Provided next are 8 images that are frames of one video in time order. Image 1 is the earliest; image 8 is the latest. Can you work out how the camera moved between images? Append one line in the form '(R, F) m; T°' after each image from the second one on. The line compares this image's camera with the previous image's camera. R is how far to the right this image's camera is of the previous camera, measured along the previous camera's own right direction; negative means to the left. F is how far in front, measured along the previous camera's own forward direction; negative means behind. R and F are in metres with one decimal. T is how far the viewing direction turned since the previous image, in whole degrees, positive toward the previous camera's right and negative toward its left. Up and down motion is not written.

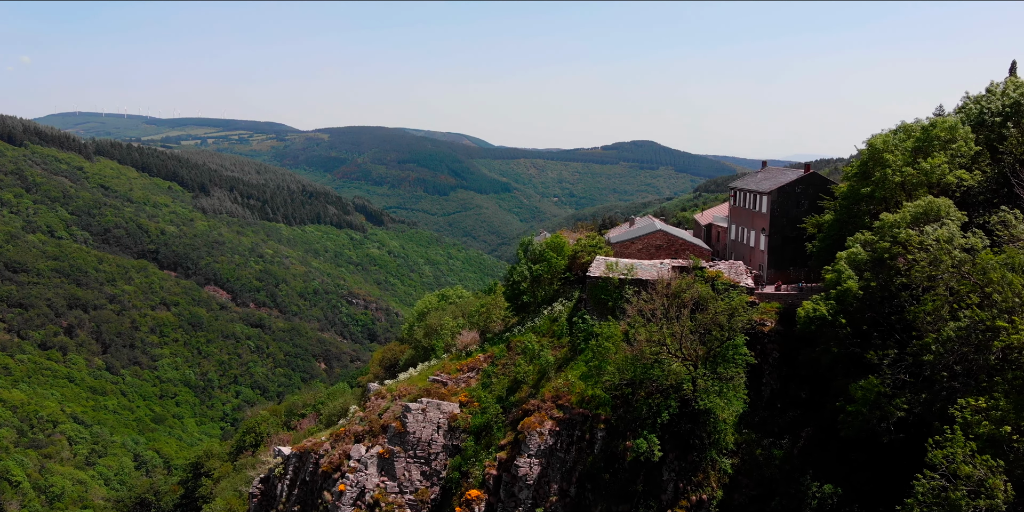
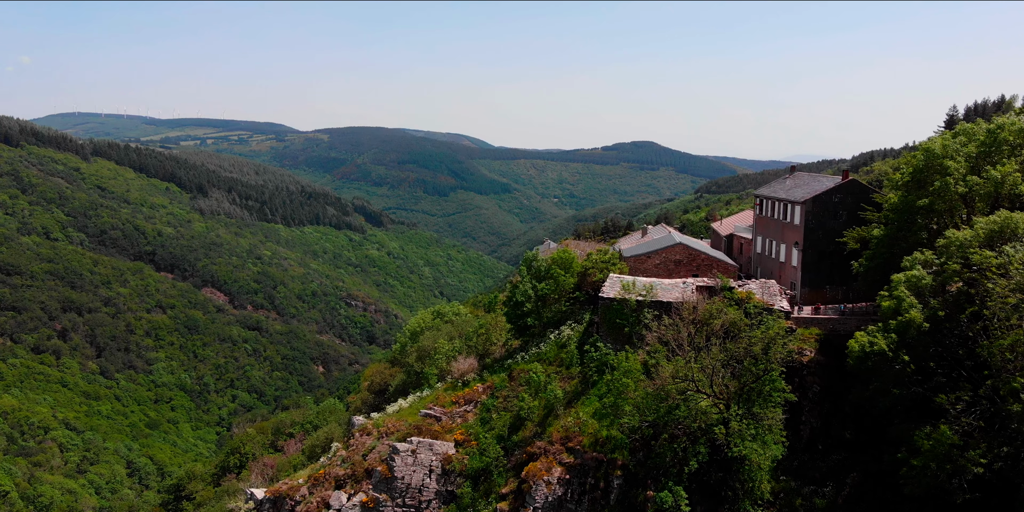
(0.0, +1.3) m; 0°
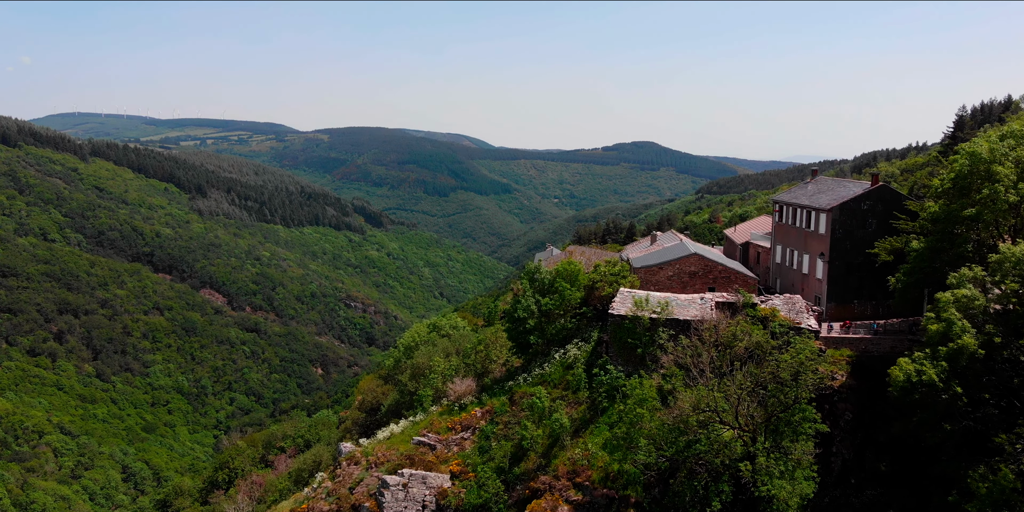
(0.0, +0.8) m; 0°
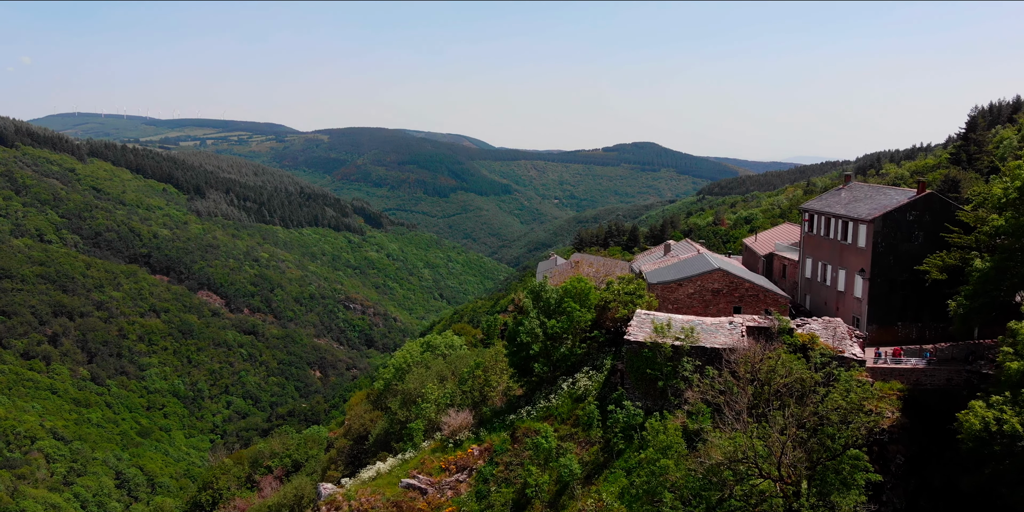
(0.0, +1.0) m; 0°
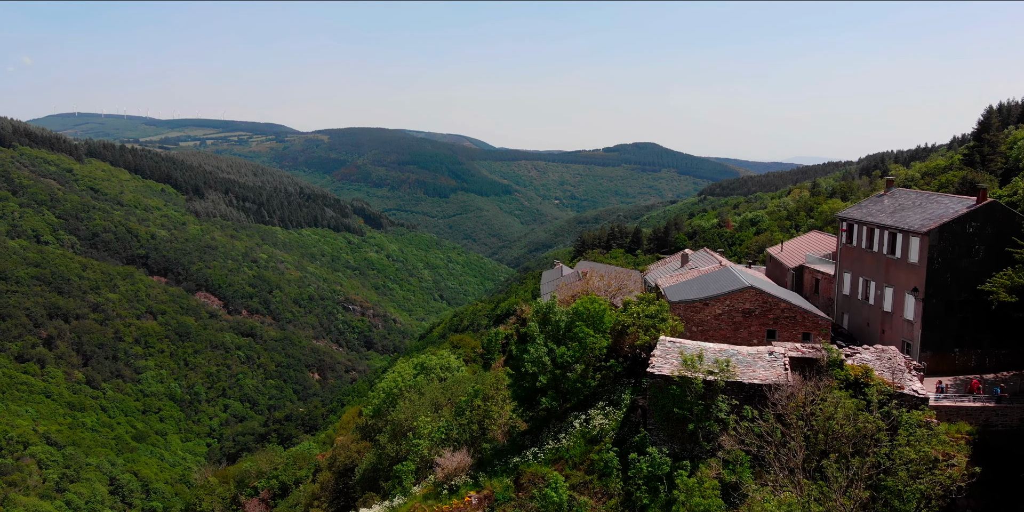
(0.0, +1.0) m; 0°
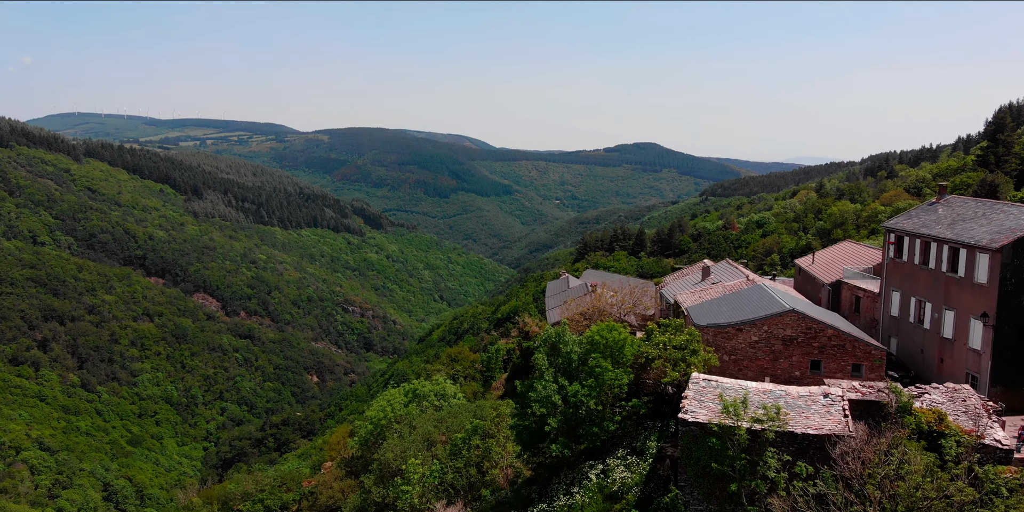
(0.0, +1.1) m; 0°
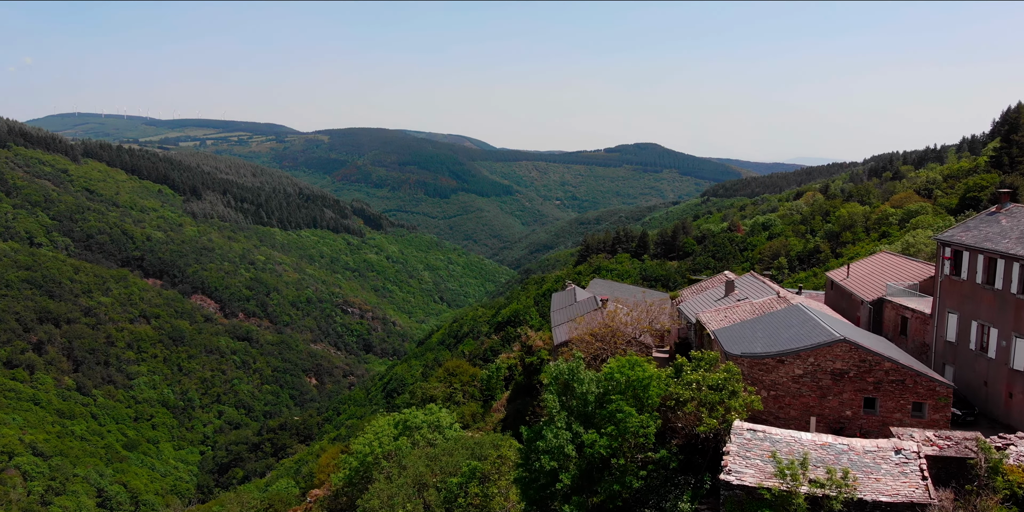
(0.0, +1.0) m; 0°
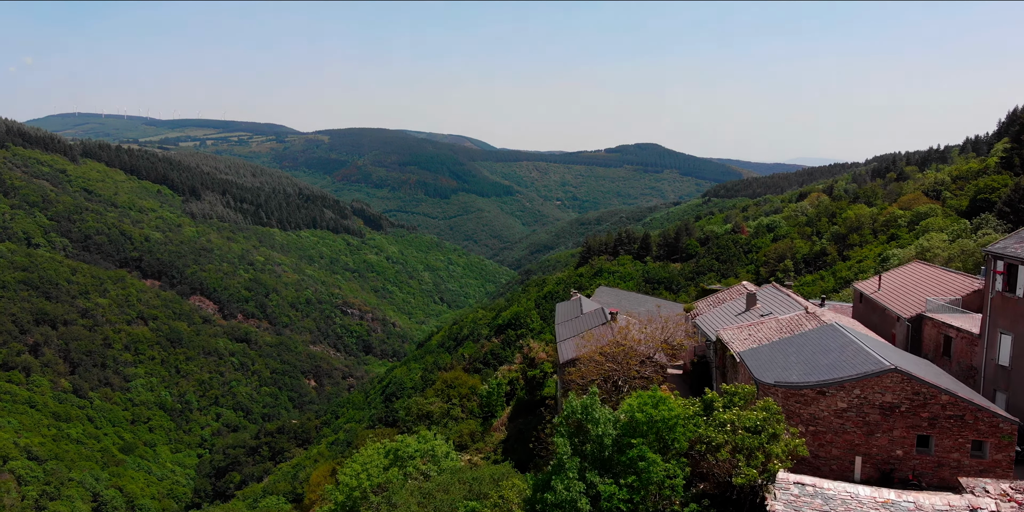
(0.0, +0.7) m; 0°
